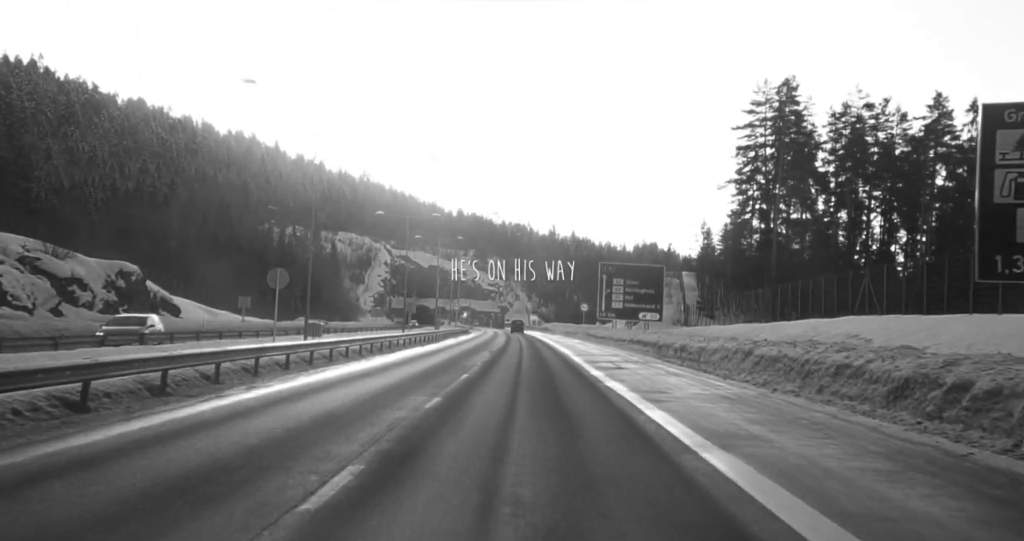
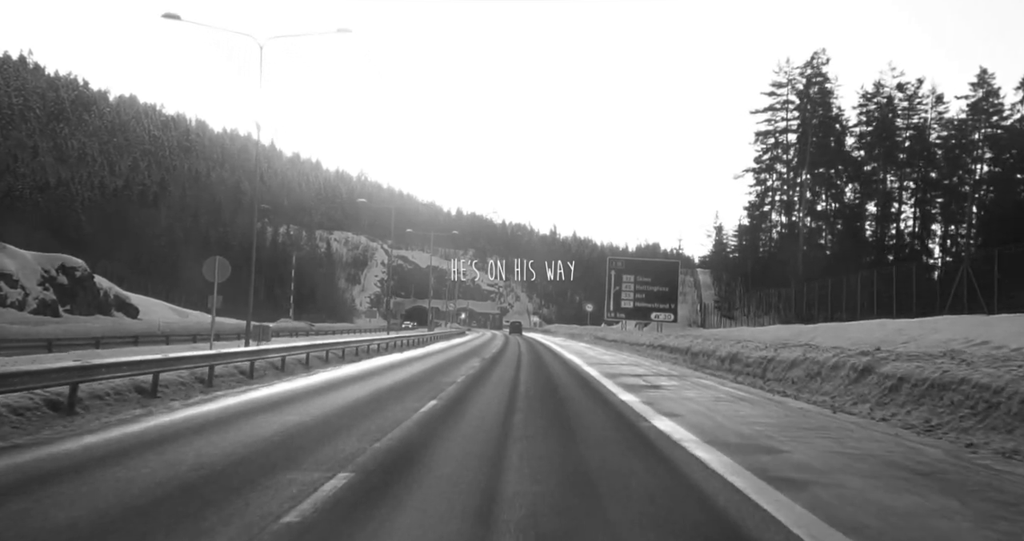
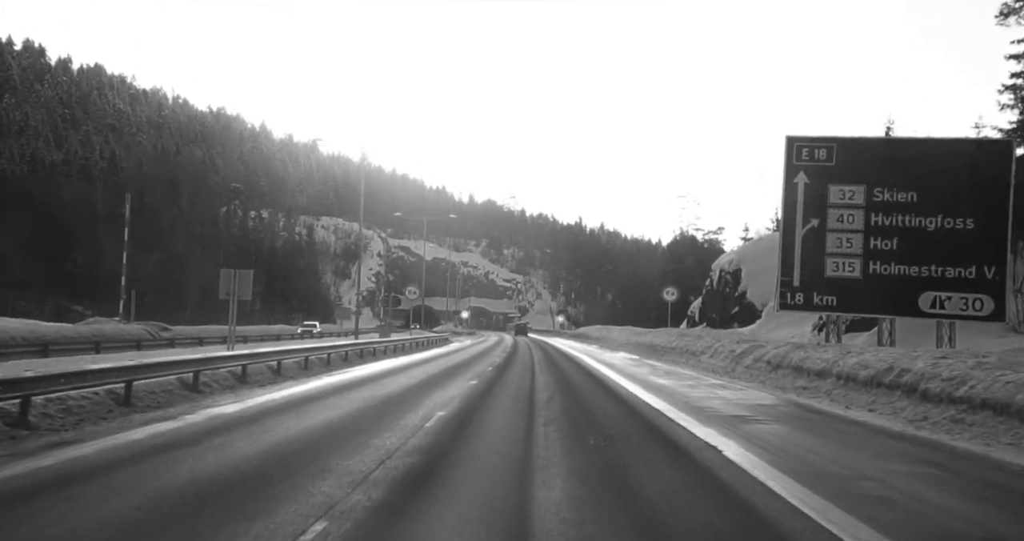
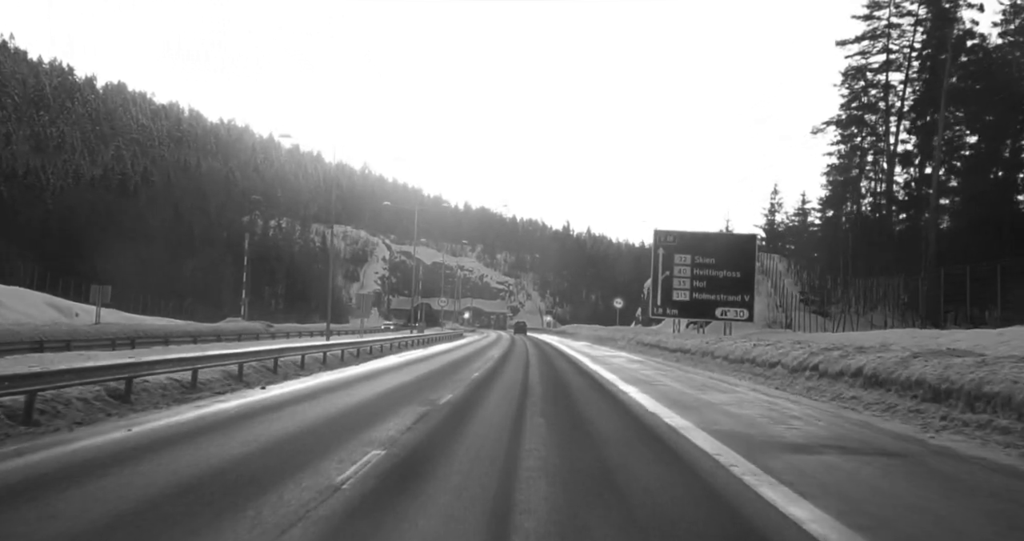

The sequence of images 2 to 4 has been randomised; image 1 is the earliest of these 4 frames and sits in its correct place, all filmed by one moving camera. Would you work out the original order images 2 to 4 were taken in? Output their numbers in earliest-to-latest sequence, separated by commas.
2, 4, 3
